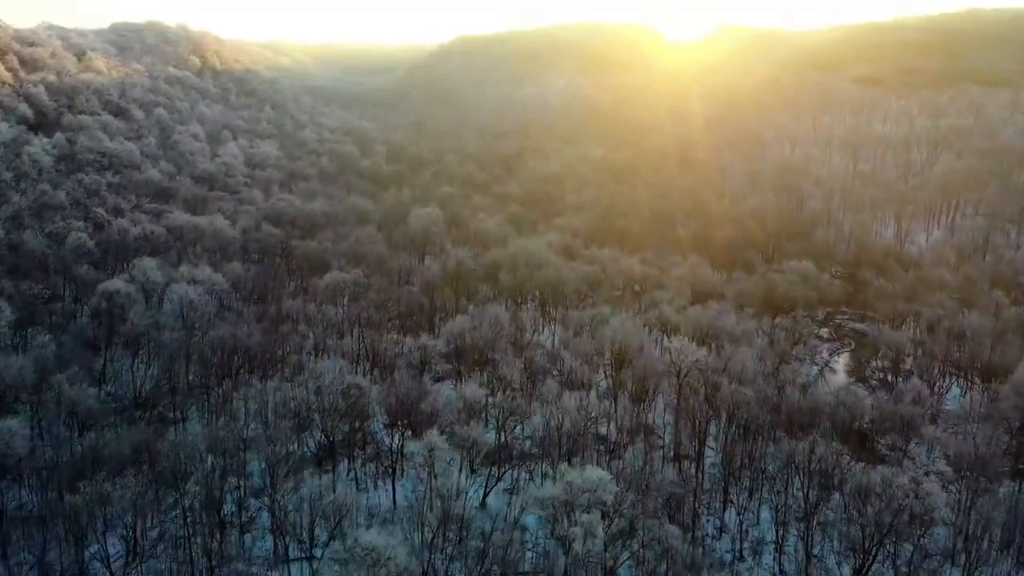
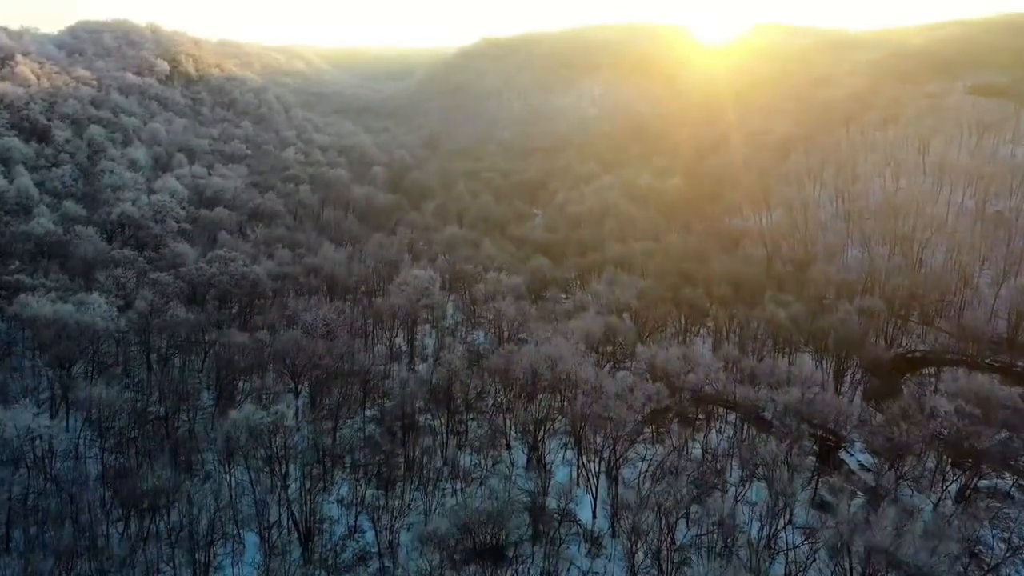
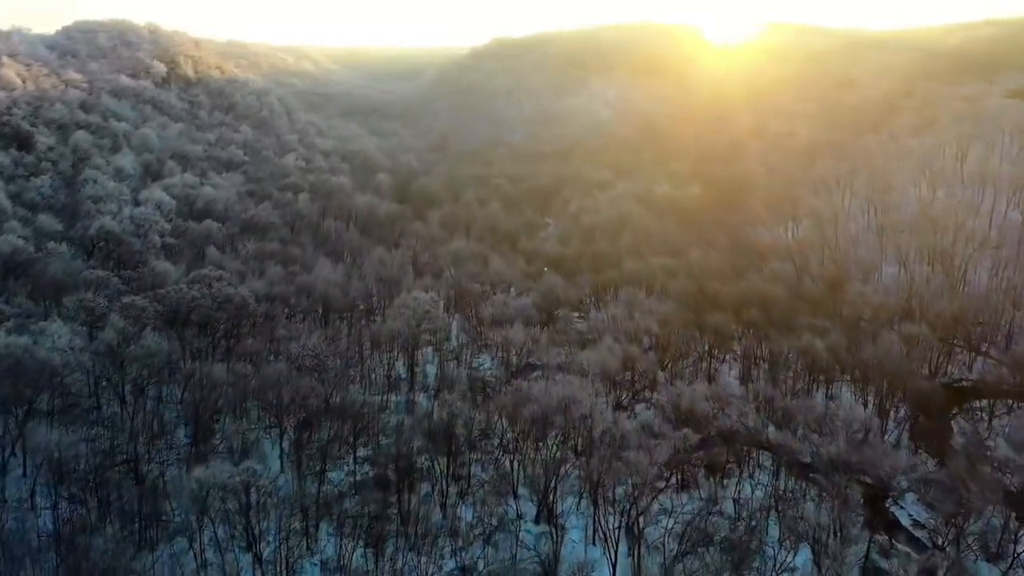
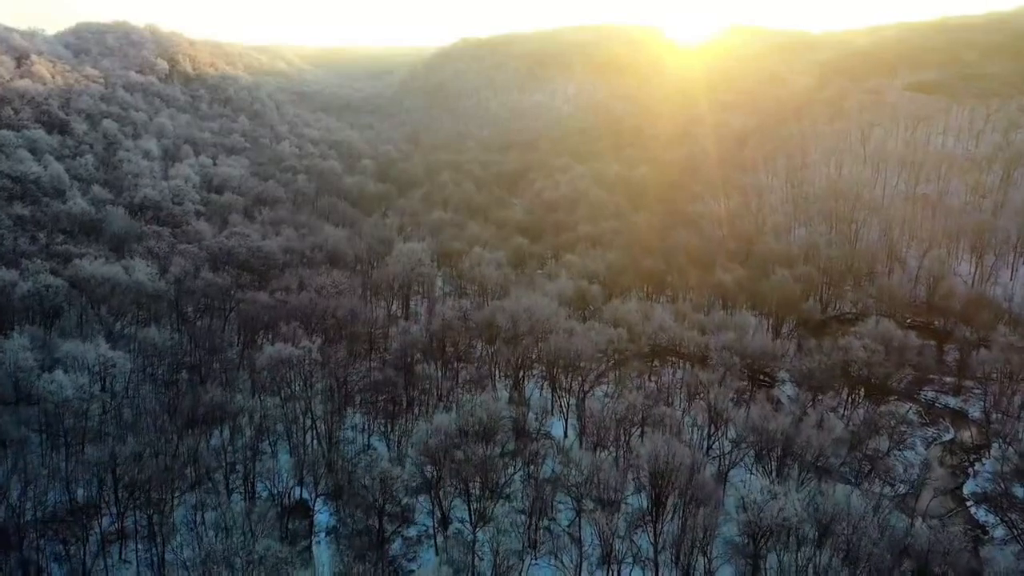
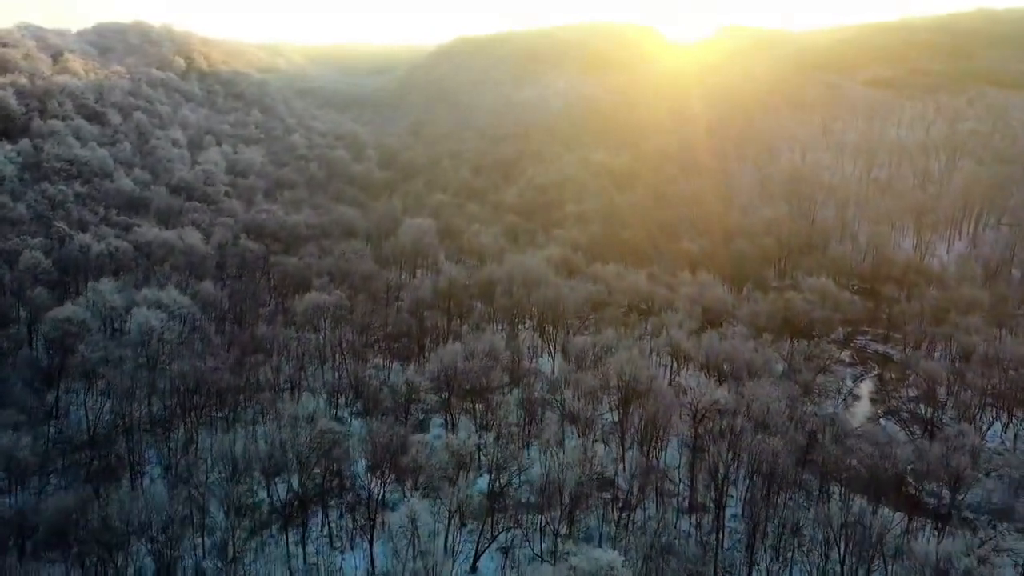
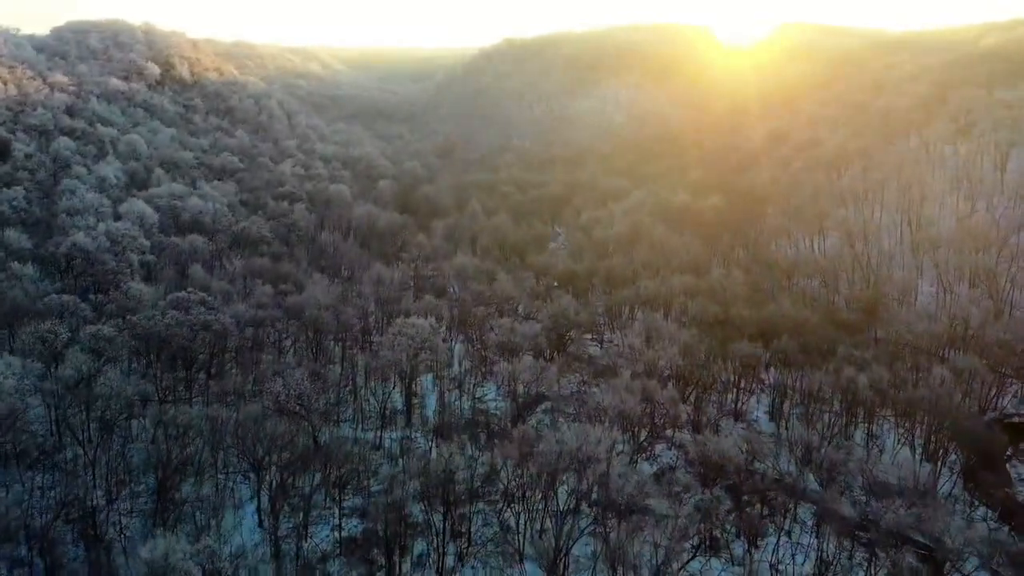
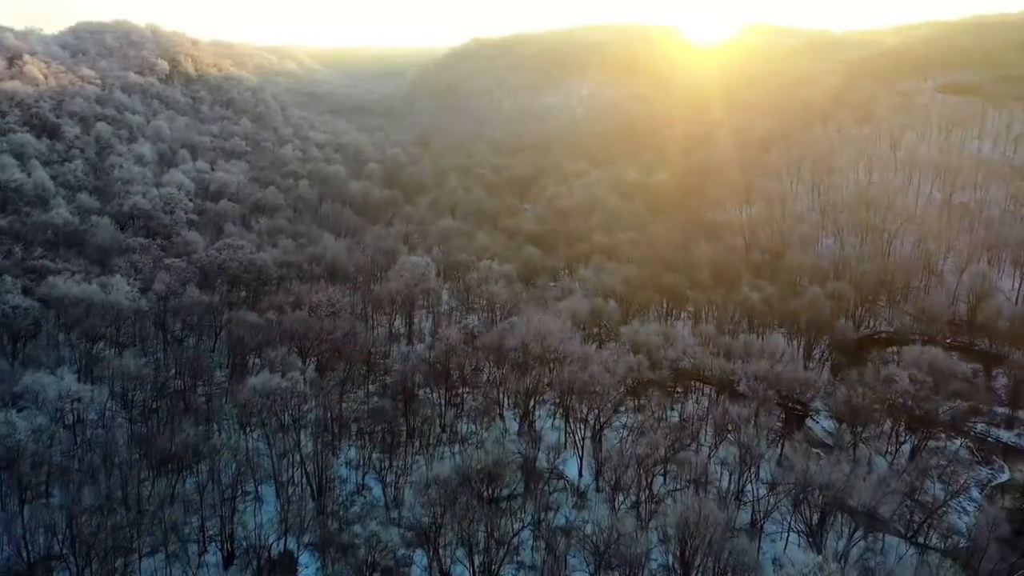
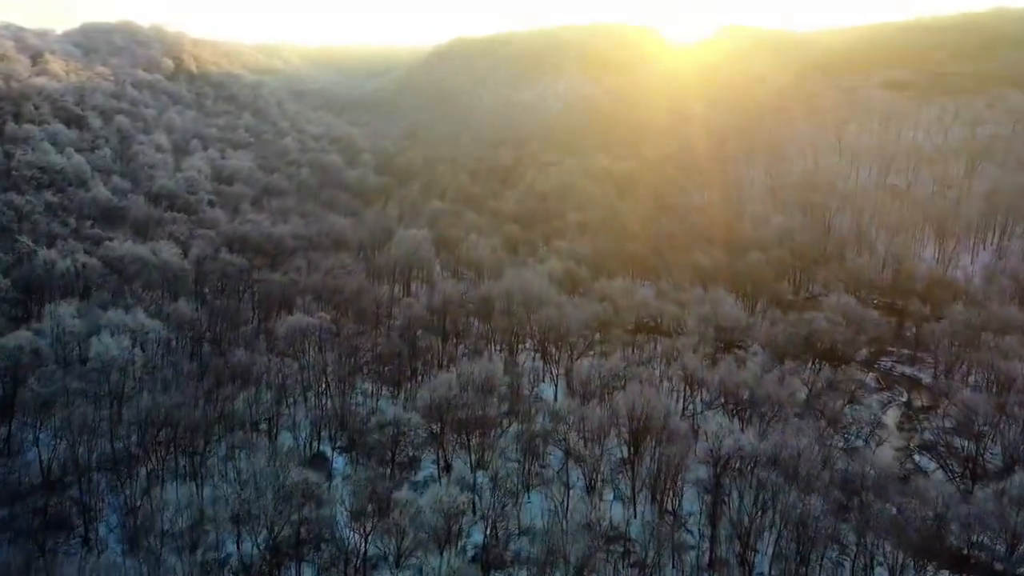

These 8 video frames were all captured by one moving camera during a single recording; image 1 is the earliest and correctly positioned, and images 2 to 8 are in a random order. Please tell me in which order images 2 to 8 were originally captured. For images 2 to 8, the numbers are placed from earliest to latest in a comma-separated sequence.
5, 8, 4, 7, 2, 3, 6
